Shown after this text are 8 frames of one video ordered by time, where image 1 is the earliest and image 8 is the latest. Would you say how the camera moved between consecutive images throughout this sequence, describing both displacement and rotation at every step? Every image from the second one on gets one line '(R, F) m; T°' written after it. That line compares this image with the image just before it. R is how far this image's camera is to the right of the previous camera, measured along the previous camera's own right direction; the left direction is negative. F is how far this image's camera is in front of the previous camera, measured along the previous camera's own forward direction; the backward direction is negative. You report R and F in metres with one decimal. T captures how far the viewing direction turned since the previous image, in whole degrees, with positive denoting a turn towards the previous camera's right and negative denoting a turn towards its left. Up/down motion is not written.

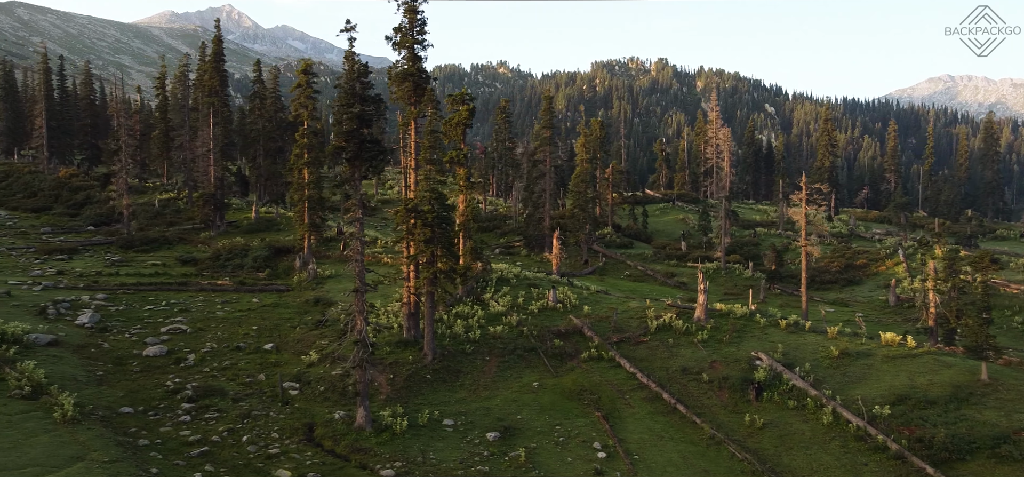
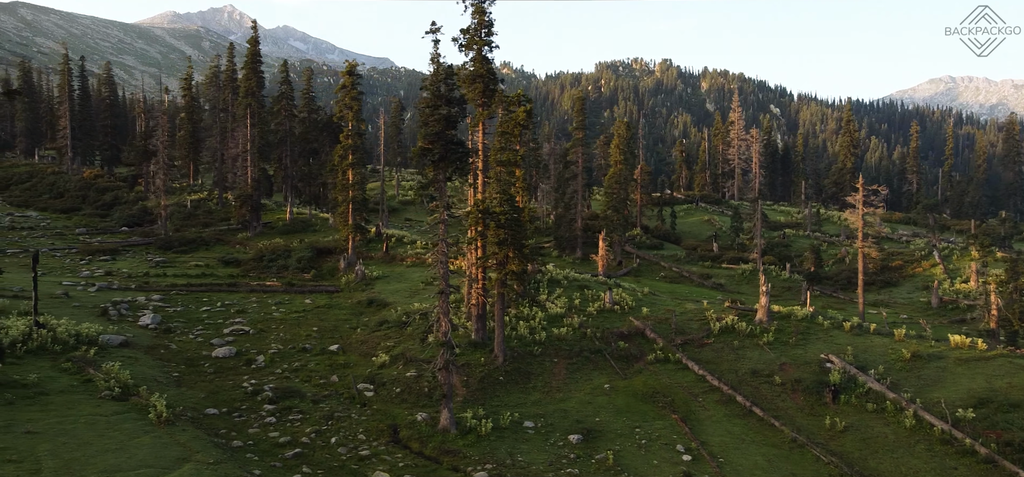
(-2.7, 0.0) m; -1°
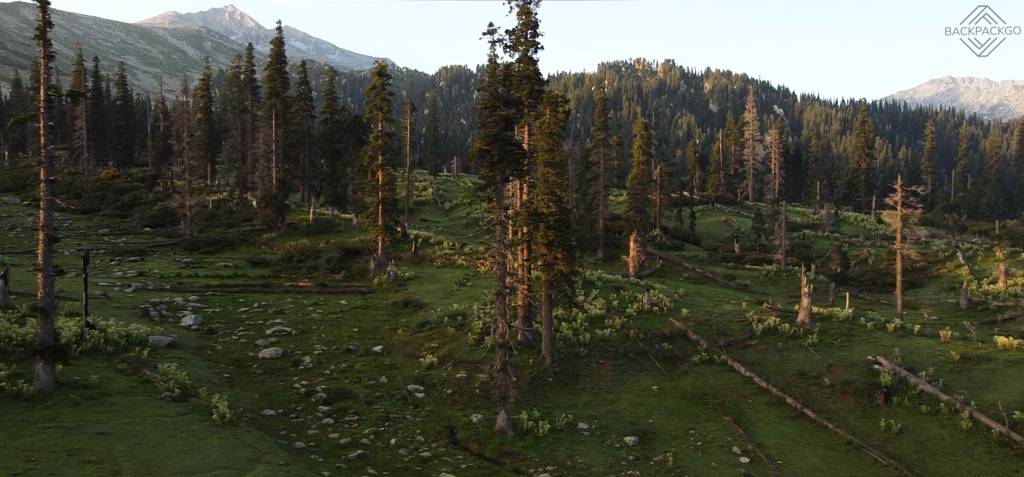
(-1.8, 0.0) m; 0°
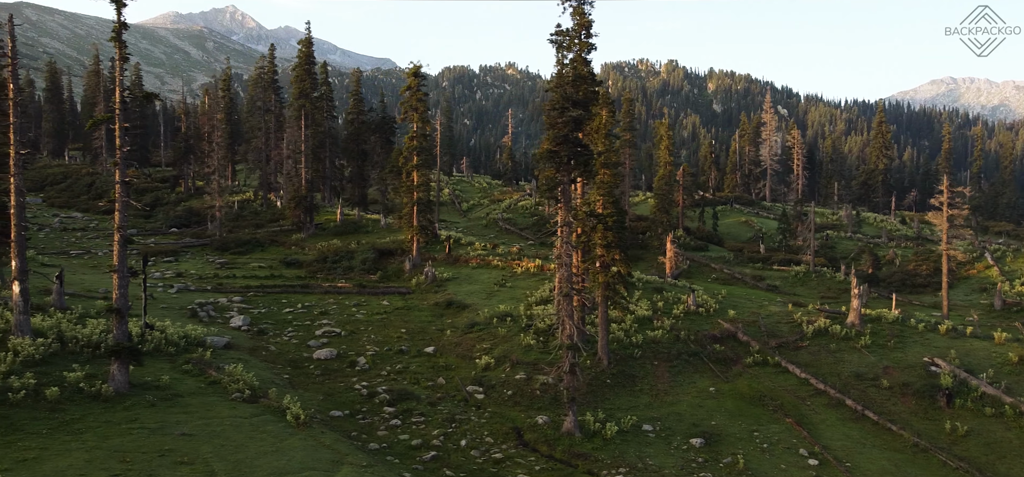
(-2.1, 0.0) m; 0°
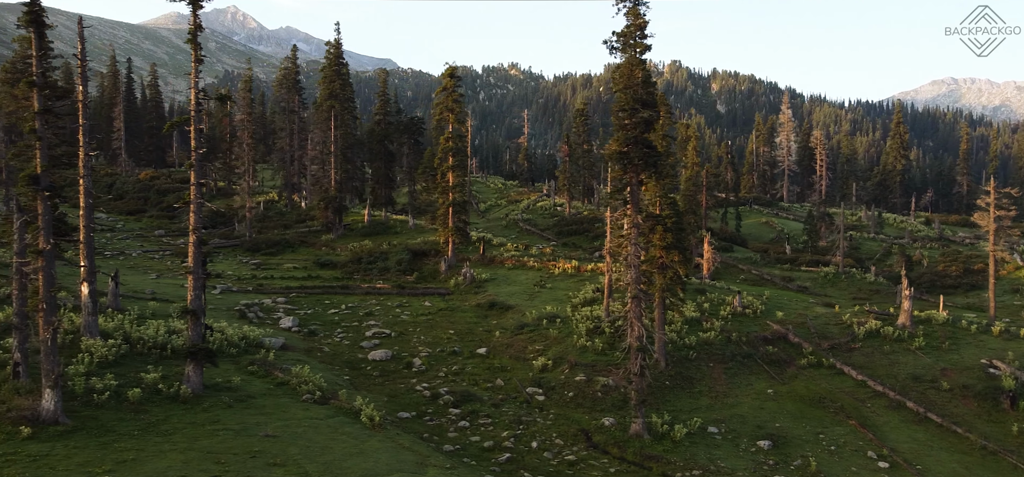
(-2.1, 0.0) m; 0°
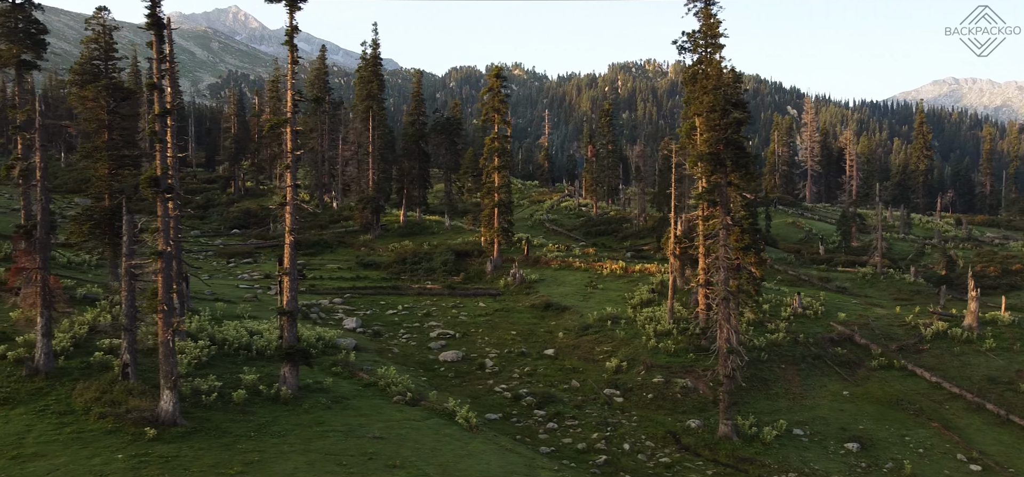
(-2.7, 0.0) m; -1°
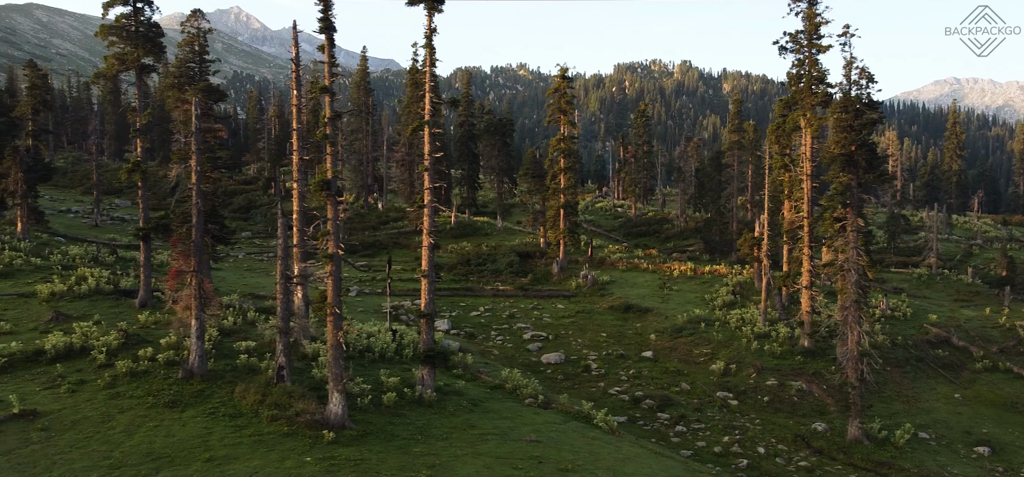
(-3.9, +0.1) m; -1°
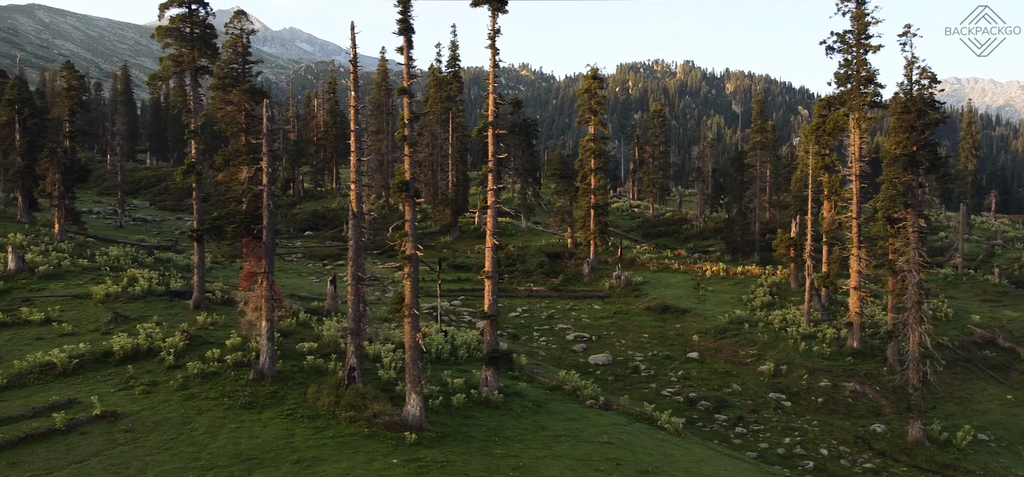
(-1.8, 0.0) m; 0°
